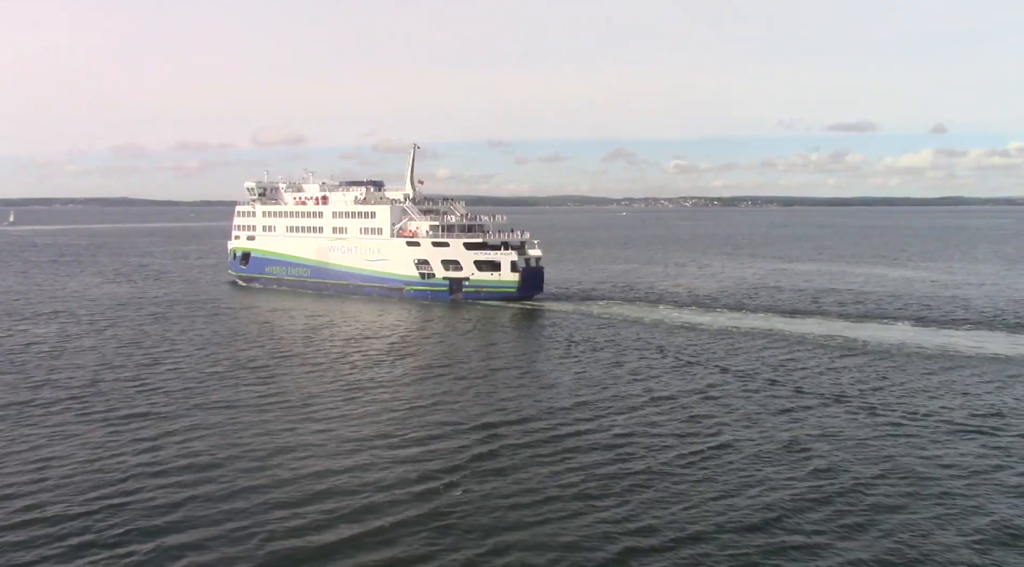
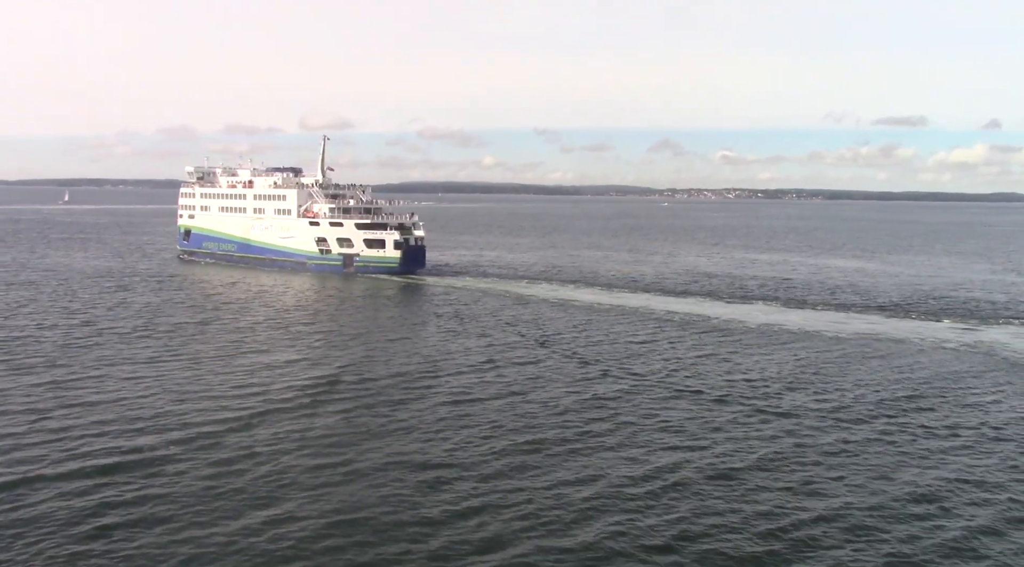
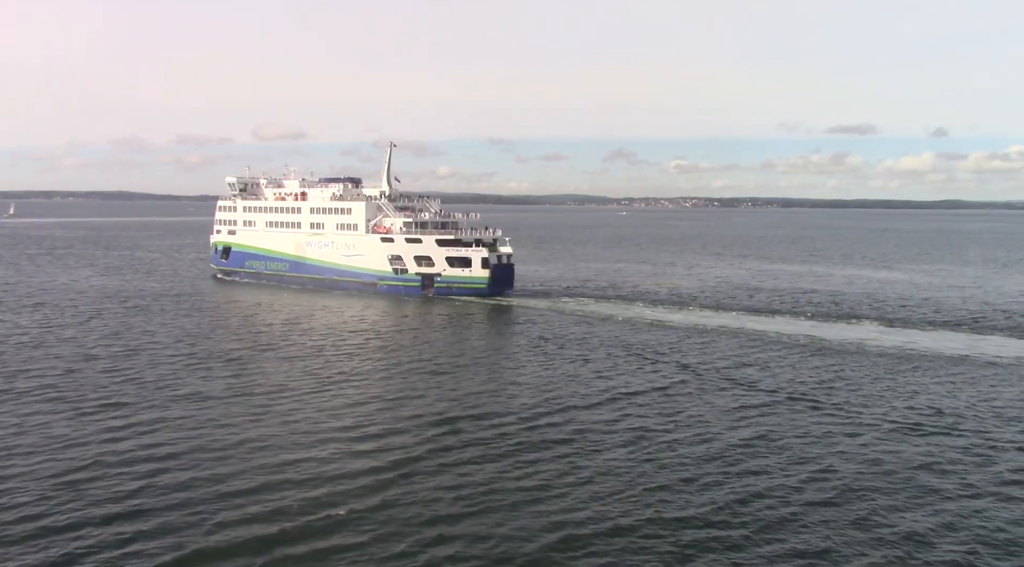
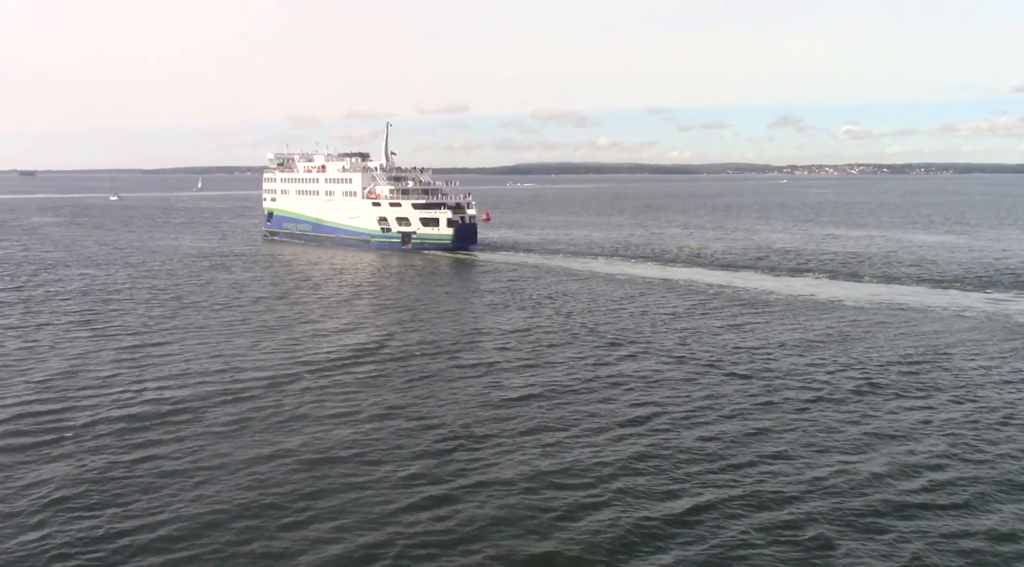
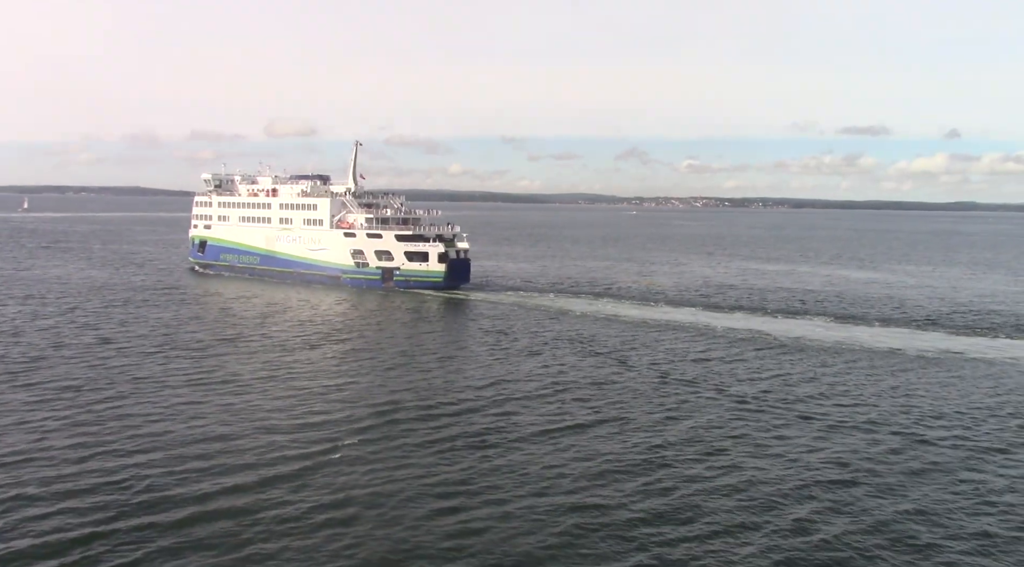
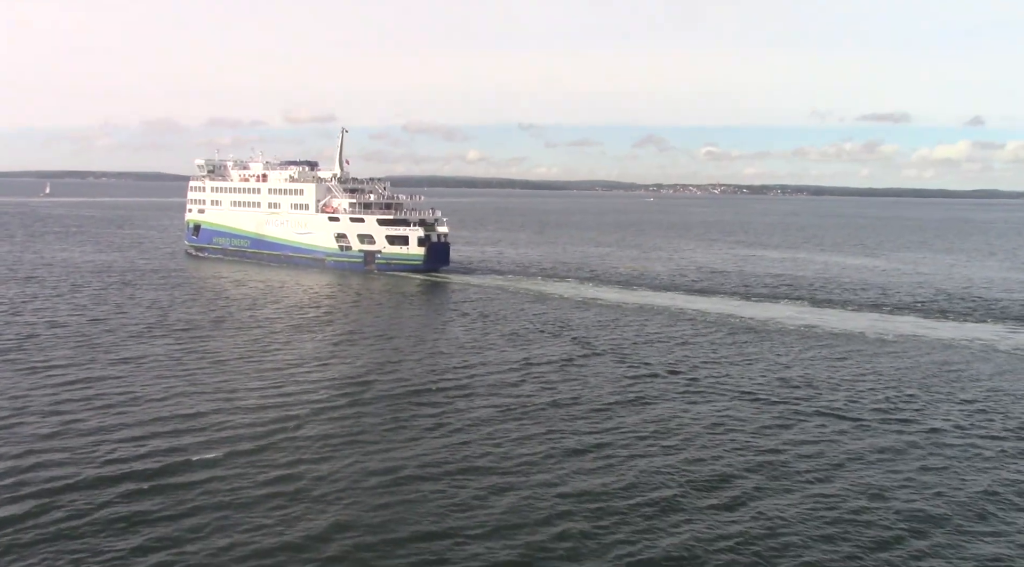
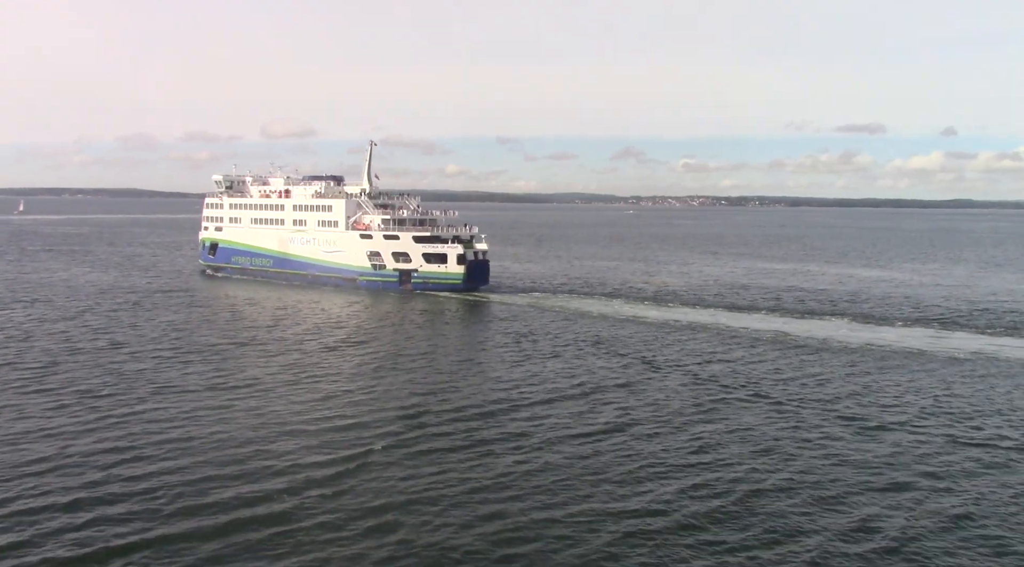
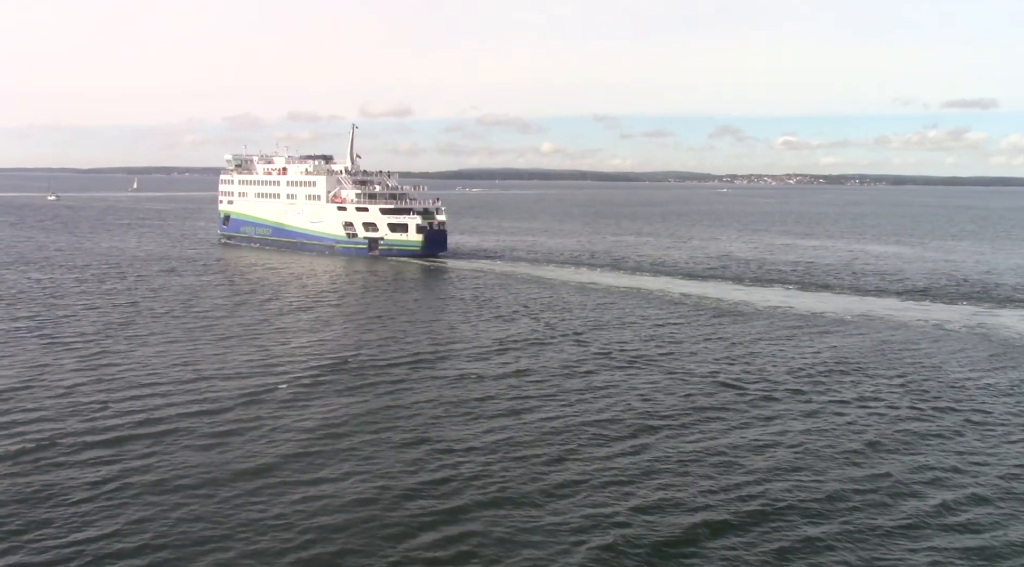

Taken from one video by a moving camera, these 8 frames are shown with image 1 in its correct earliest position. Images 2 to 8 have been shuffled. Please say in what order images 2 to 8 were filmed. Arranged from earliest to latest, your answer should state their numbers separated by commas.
3, 7, 5, 6, 2, 8, 4
